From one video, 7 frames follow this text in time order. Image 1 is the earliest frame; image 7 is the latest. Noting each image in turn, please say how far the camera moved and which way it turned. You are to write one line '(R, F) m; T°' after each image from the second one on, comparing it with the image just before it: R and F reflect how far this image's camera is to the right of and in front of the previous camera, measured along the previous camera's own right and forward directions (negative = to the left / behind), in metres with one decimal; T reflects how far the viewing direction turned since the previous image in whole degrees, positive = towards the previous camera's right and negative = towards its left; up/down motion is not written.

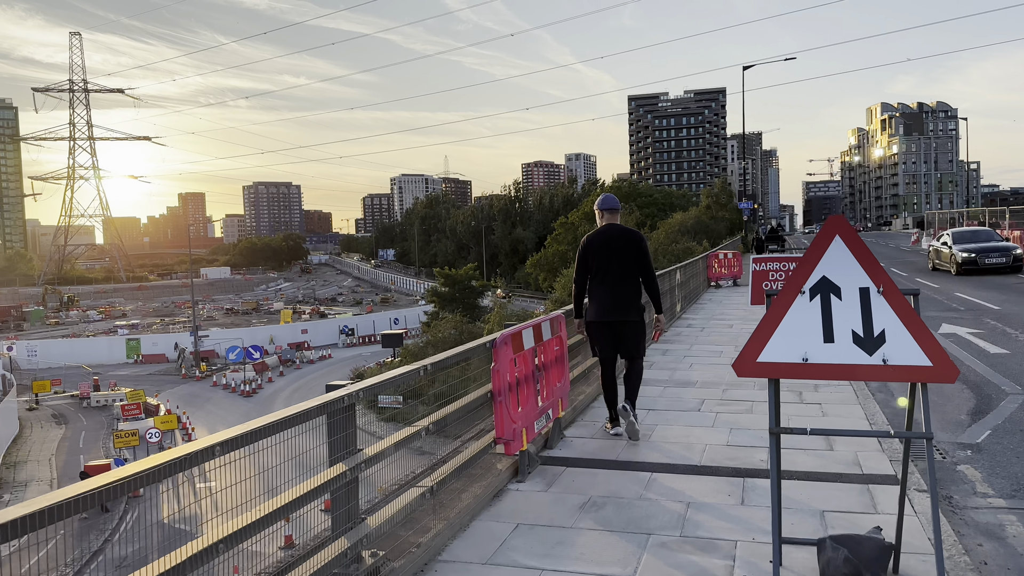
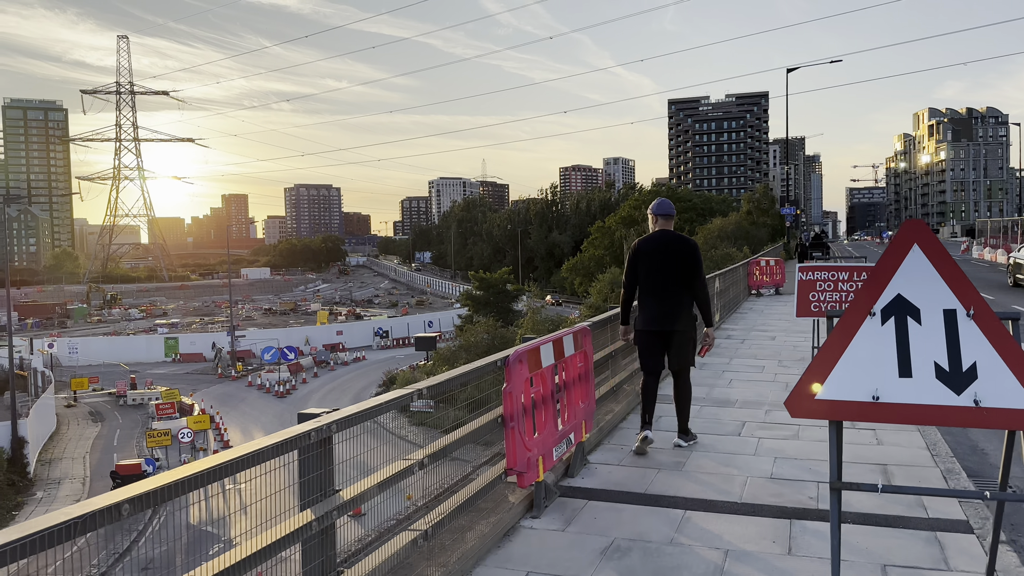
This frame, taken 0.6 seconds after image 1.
(+0.1, +0.4) m; -3°
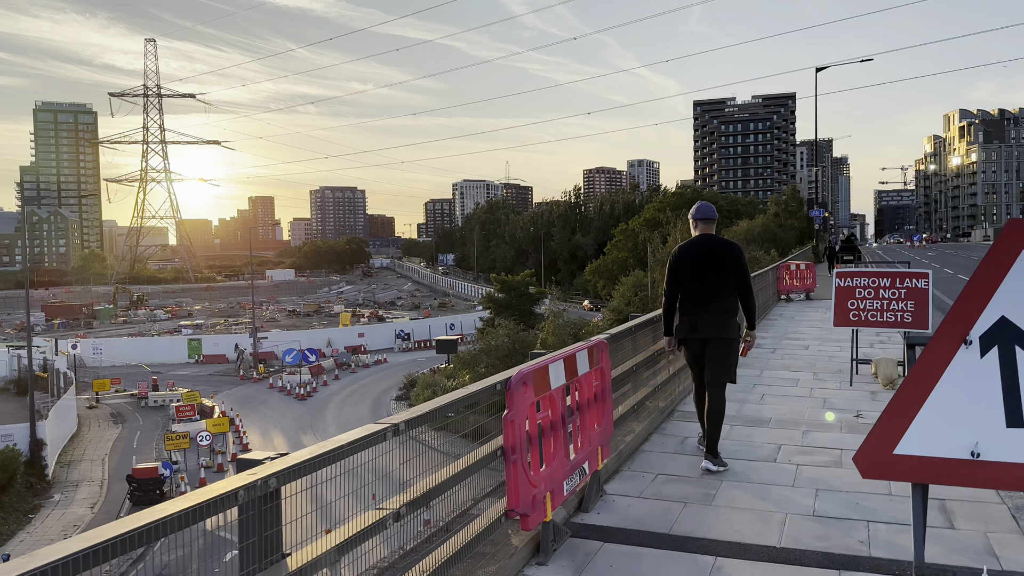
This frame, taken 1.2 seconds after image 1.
(+0.1, +0.5) m; -2°
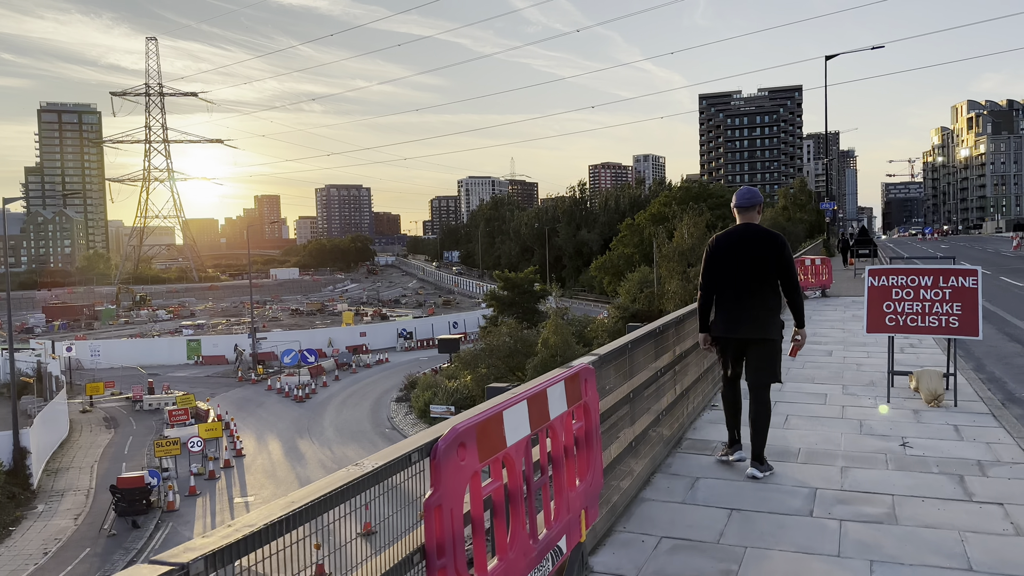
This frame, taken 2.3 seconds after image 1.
(+0.2, +1.0) m; -1°
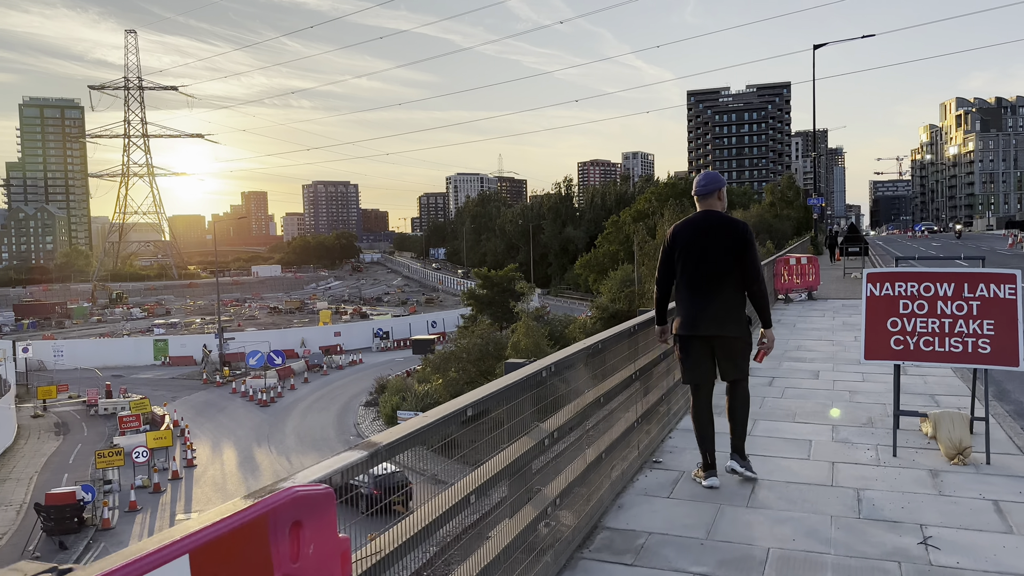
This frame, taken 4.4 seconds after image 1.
(+0.8, +1.7) m; +1°
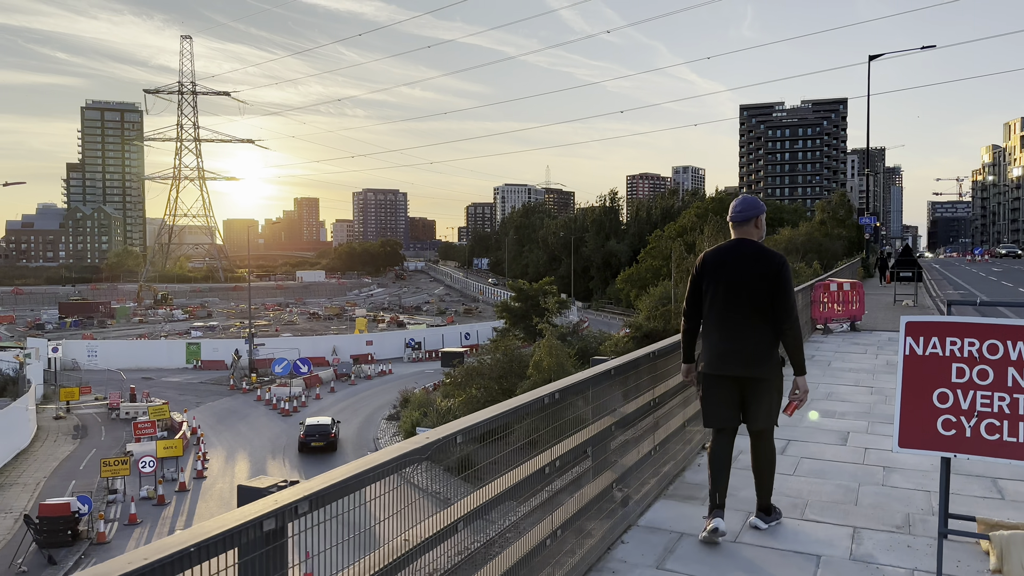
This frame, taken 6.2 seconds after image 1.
(+0.8, +1.3) m; -4°
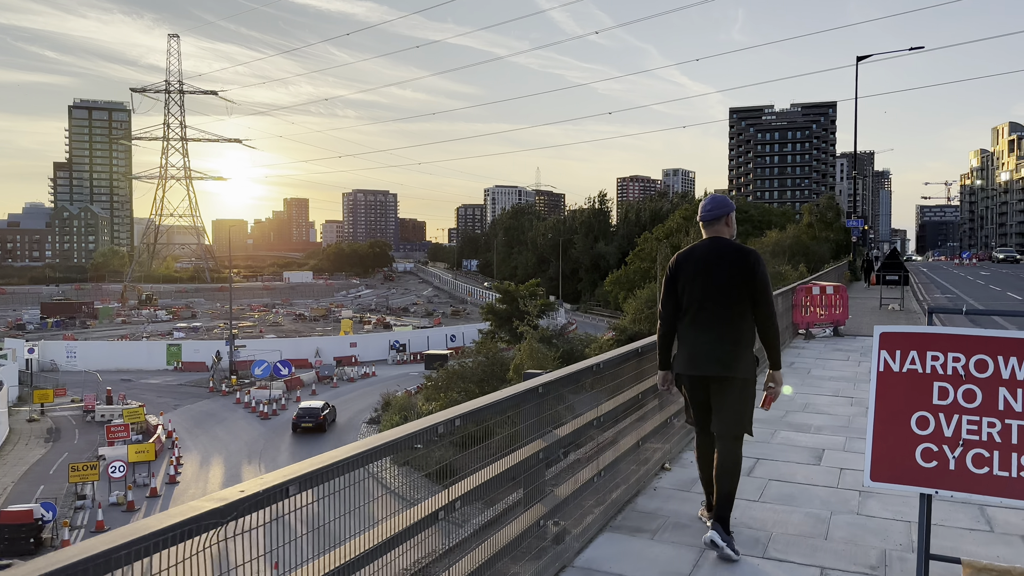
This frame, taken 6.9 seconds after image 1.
(+0.3, +0.5) m; +1°
